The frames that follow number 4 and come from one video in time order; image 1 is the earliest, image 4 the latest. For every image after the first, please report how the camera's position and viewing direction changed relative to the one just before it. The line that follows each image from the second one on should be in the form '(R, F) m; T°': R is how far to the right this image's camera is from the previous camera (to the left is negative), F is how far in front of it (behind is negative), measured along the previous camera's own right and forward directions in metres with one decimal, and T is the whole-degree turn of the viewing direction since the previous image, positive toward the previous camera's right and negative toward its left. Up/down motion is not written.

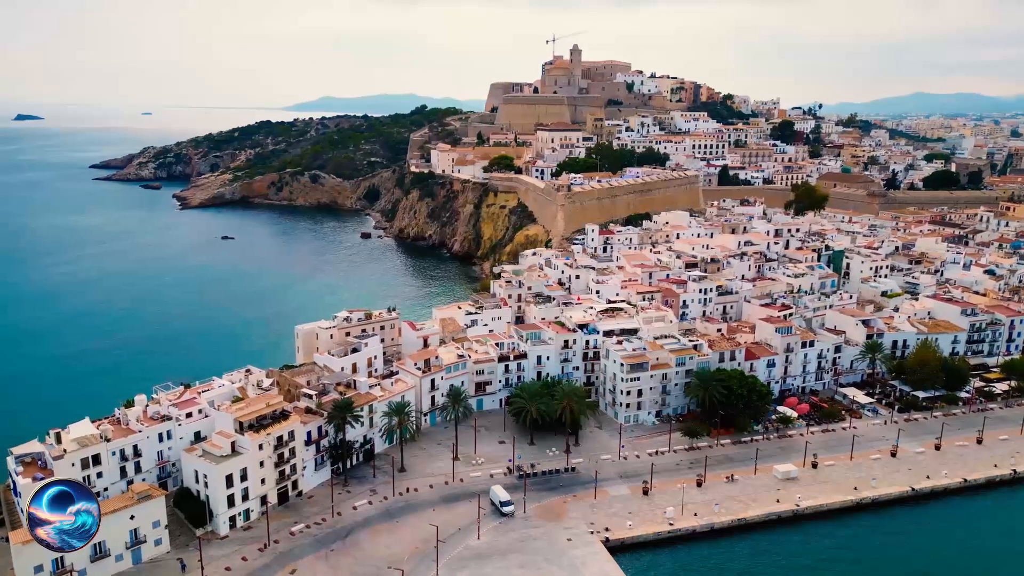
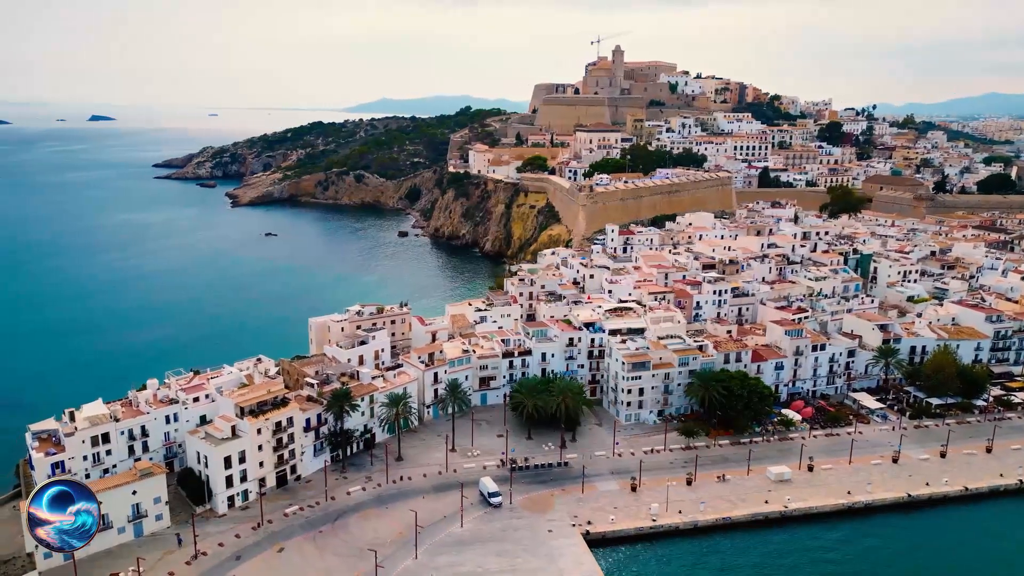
(+3.4, -0.8) m; -4°
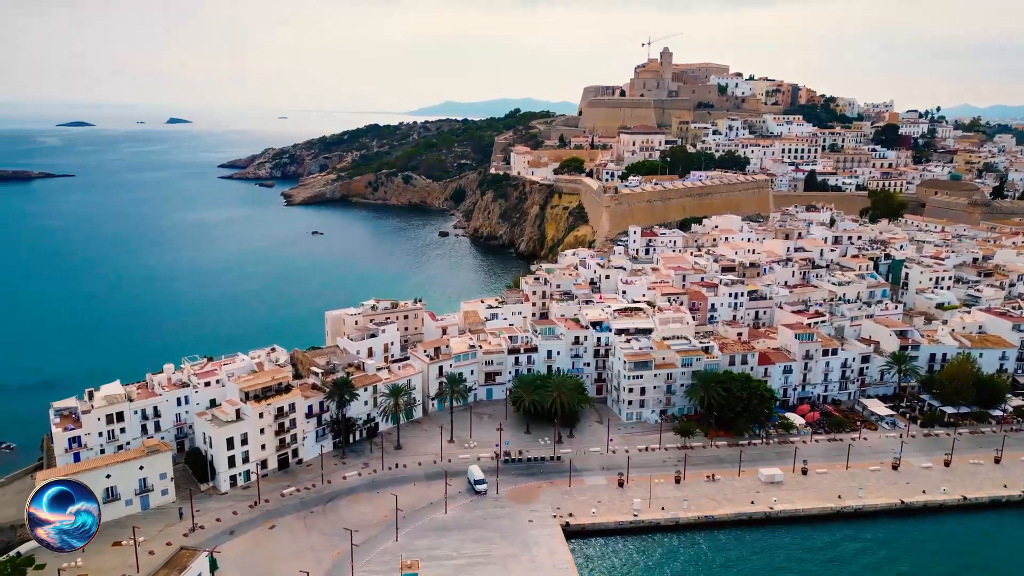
(+3.8, -1.0) m; -4°
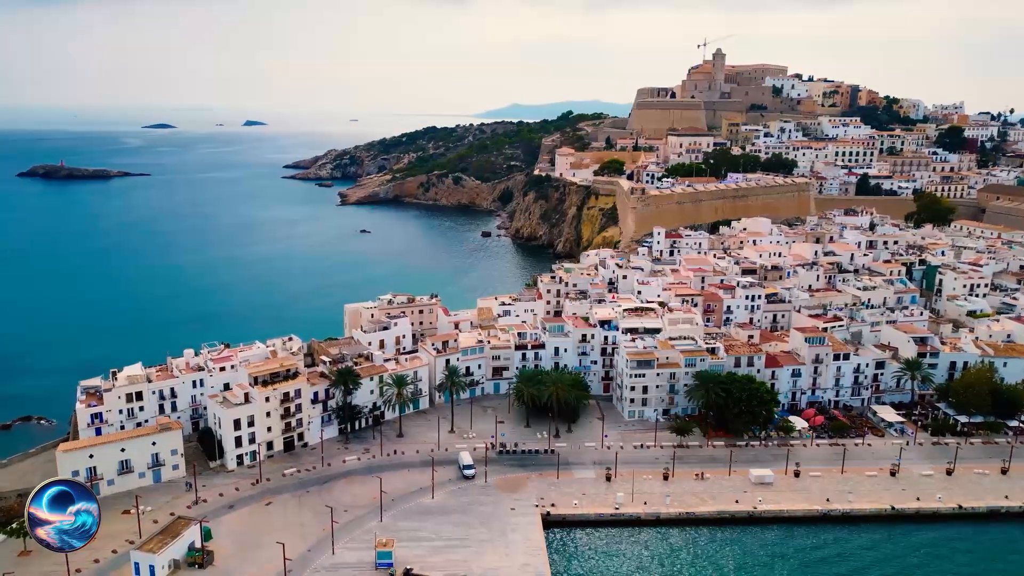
(+4.0, -1.1) m; -5°
